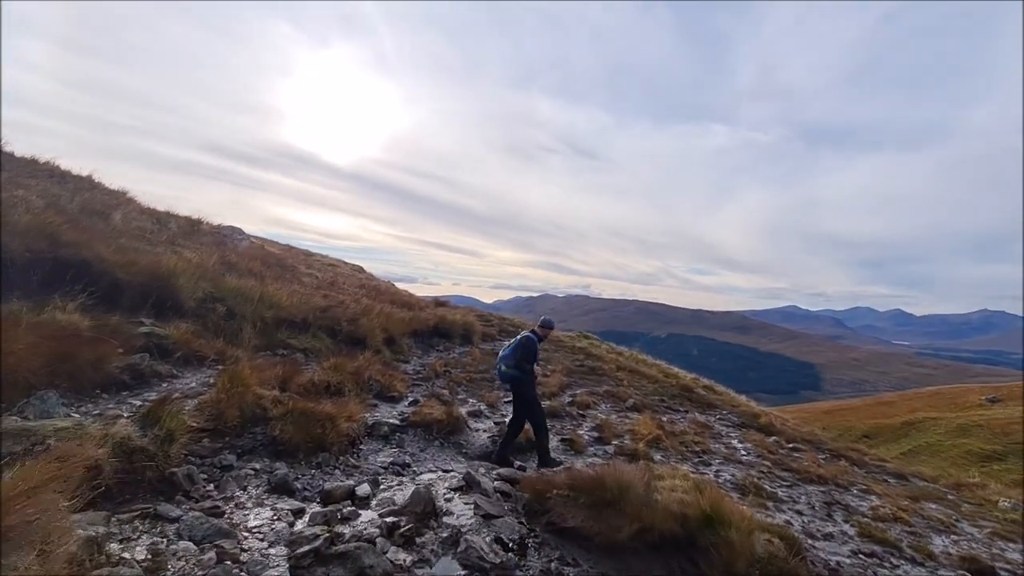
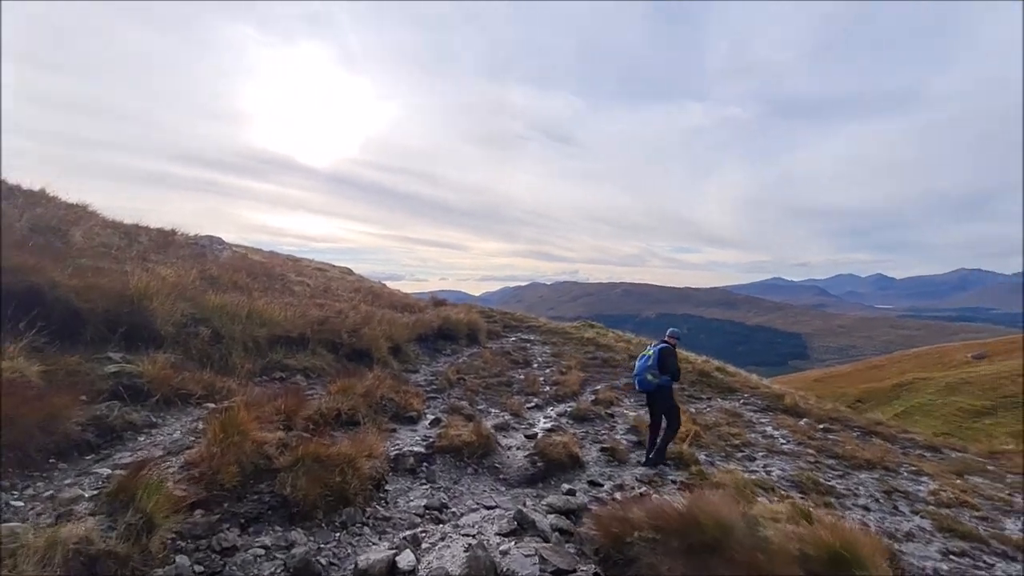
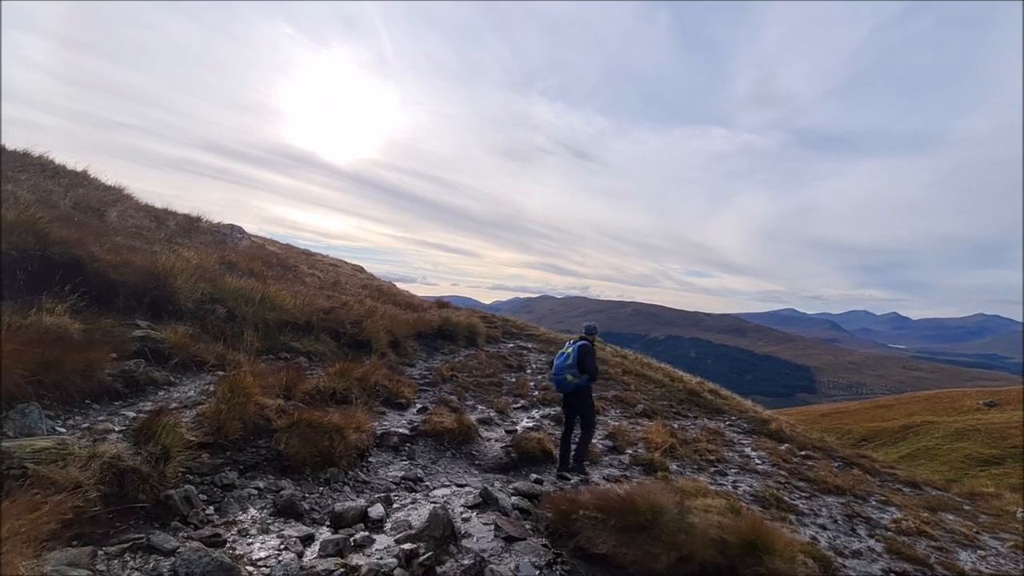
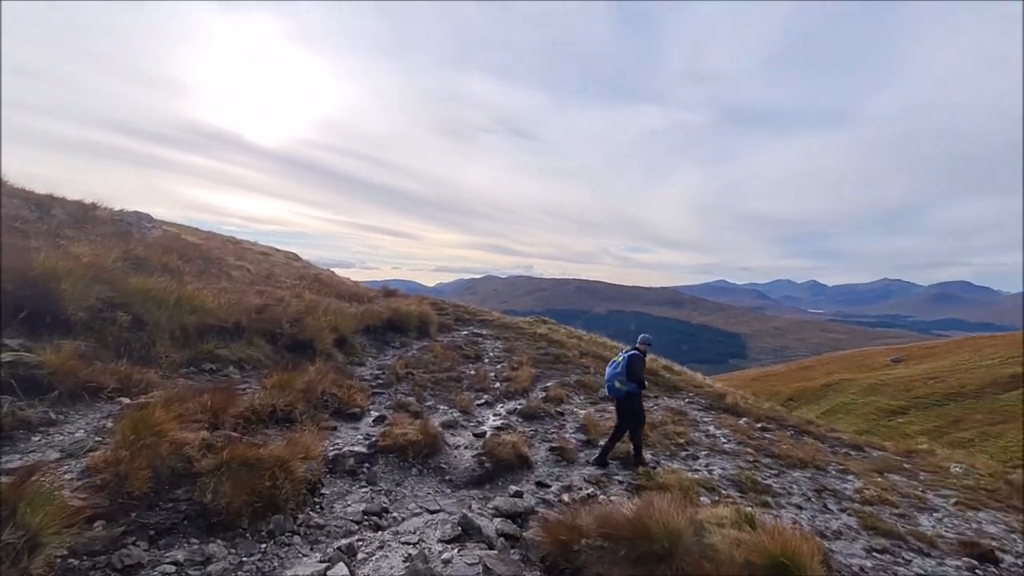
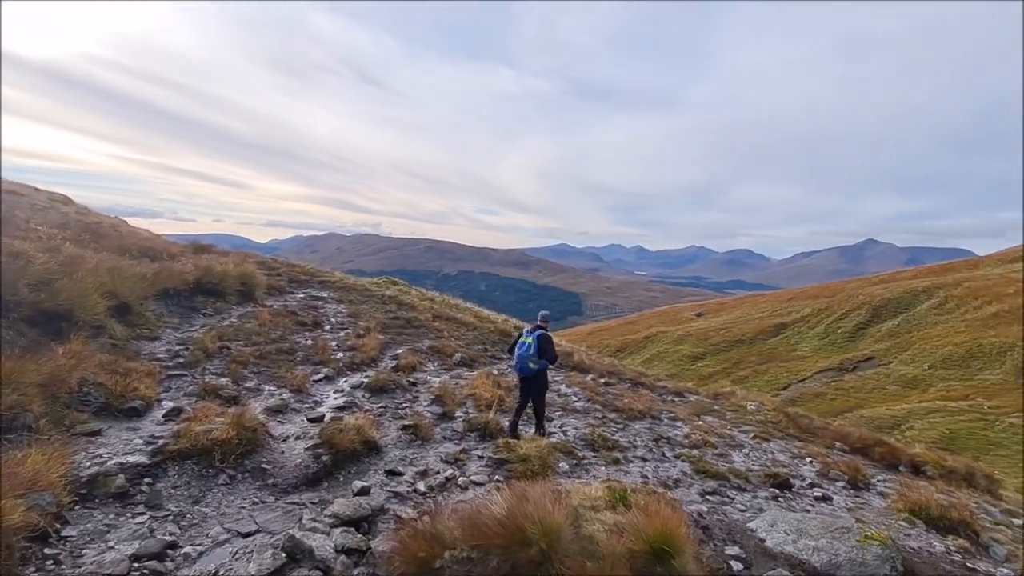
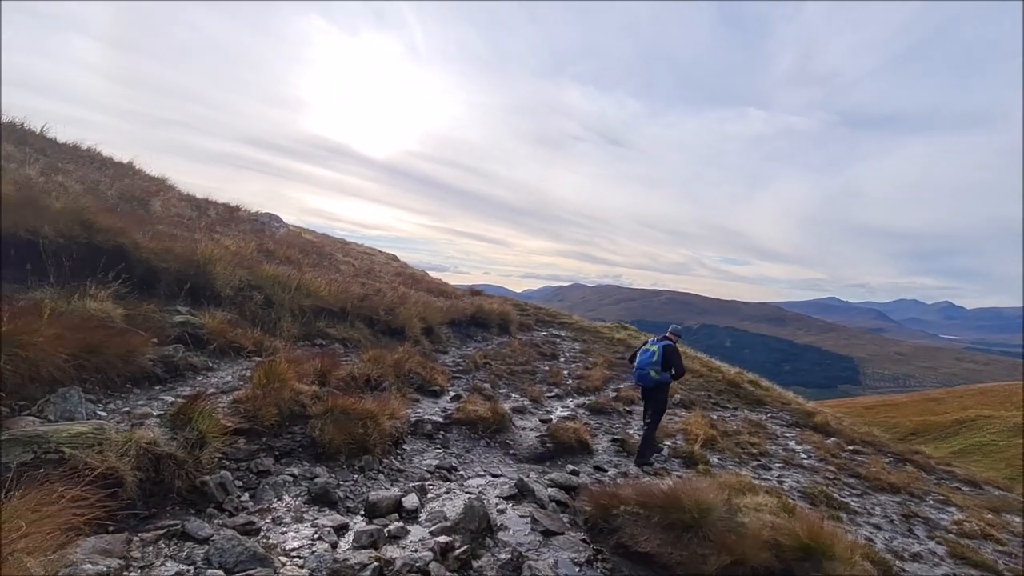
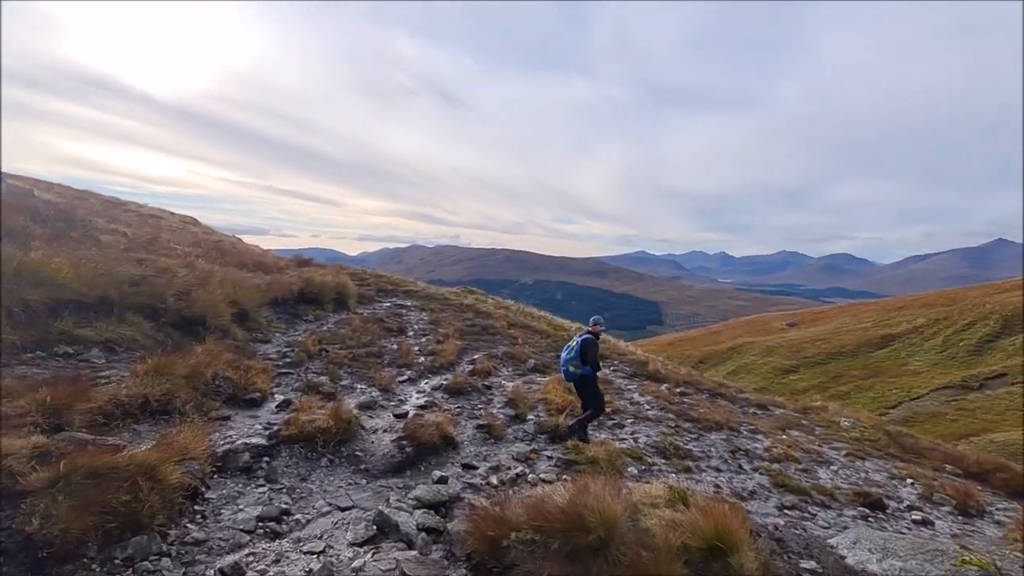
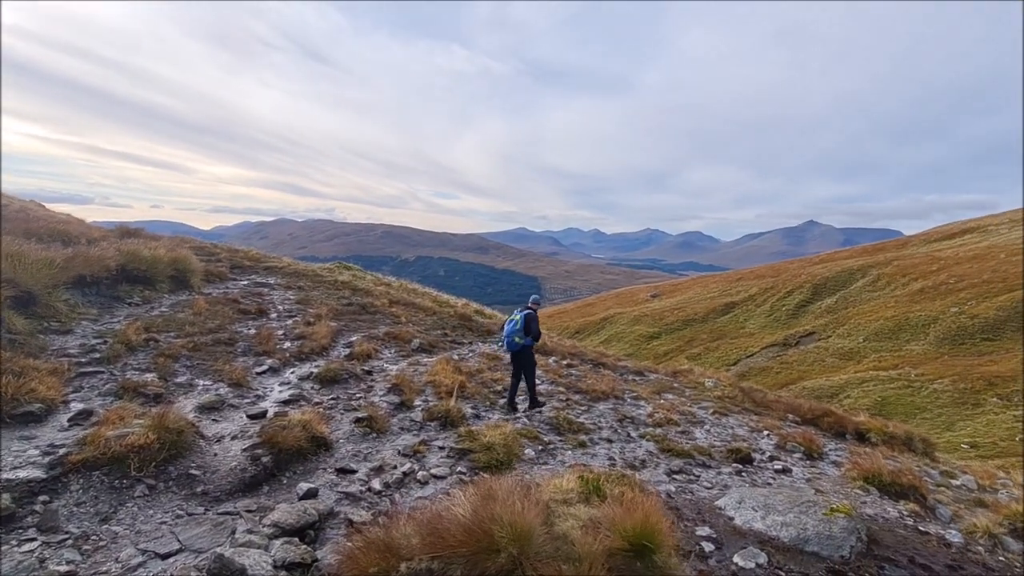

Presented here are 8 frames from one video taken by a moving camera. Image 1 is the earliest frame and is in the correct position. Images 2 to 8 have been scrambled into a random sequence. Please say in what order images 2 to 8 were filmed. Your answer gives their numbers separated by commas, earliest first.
3, 6, 2, 4, 7, 5, 8
